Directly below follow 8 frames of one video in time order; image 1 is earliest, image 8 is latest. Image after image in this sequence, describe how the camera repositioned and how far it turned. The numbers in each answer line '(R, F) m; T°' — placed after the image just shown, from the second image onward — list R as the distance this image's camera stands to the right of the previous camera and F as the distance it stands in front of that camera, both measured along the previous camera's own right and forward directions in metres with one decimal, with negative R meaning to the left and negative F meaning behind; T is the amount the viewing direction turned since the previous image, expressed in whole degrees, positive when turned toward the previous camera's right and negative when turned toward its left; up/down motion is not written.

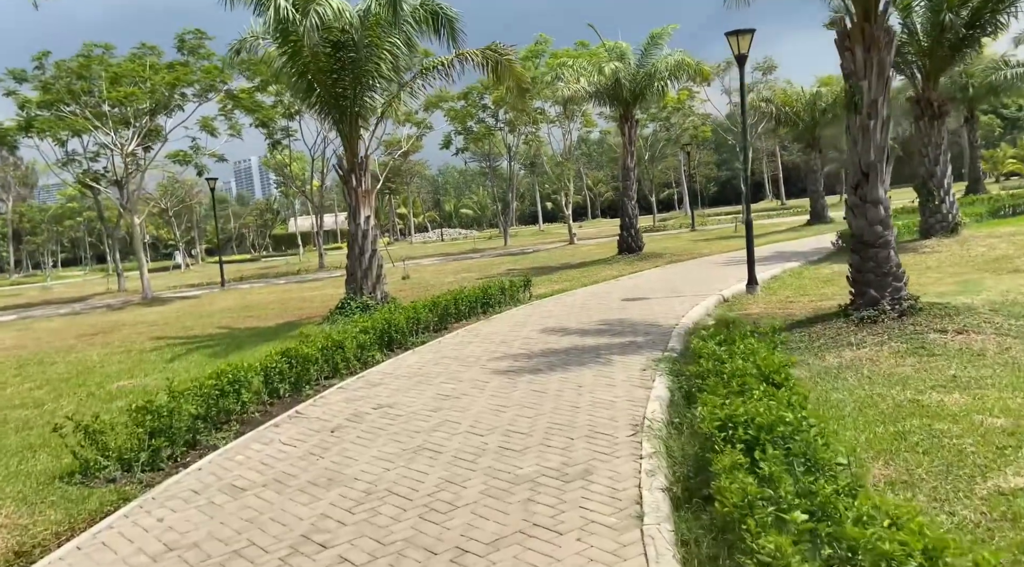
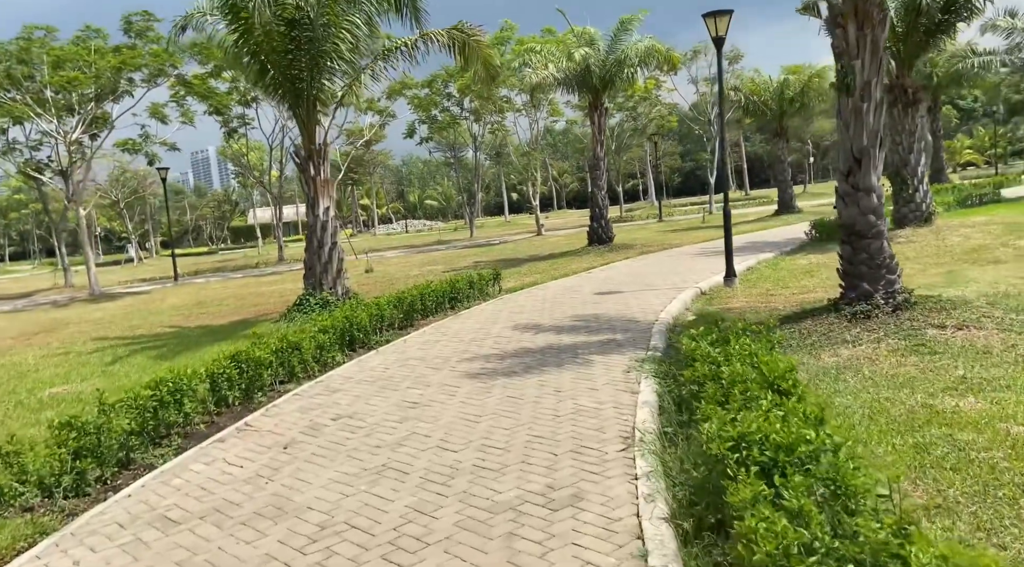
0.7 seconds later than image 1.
(-0.1, +0.6) m; +3°
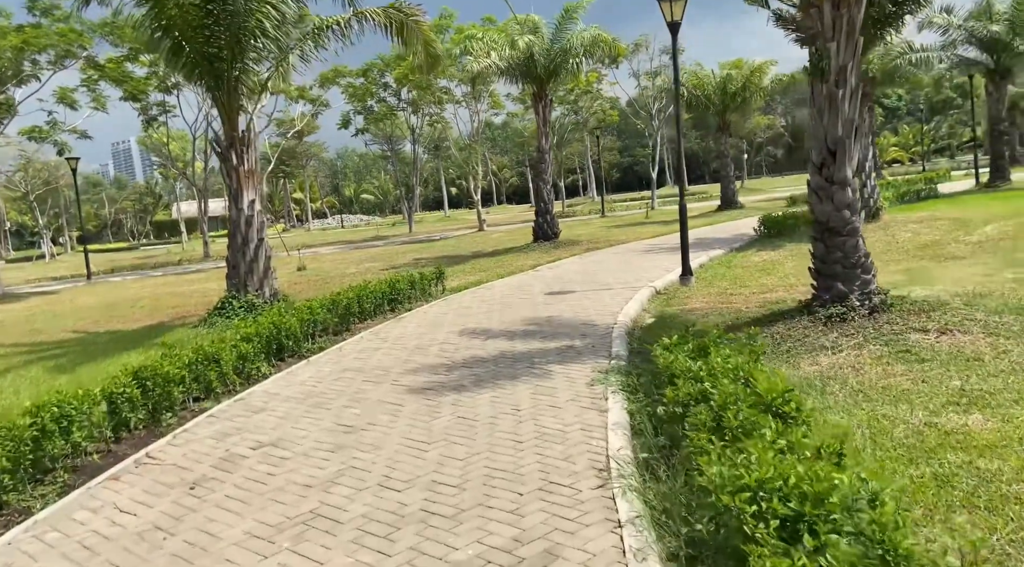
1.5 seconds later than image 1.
(-0.1, +0.8) m; +4°
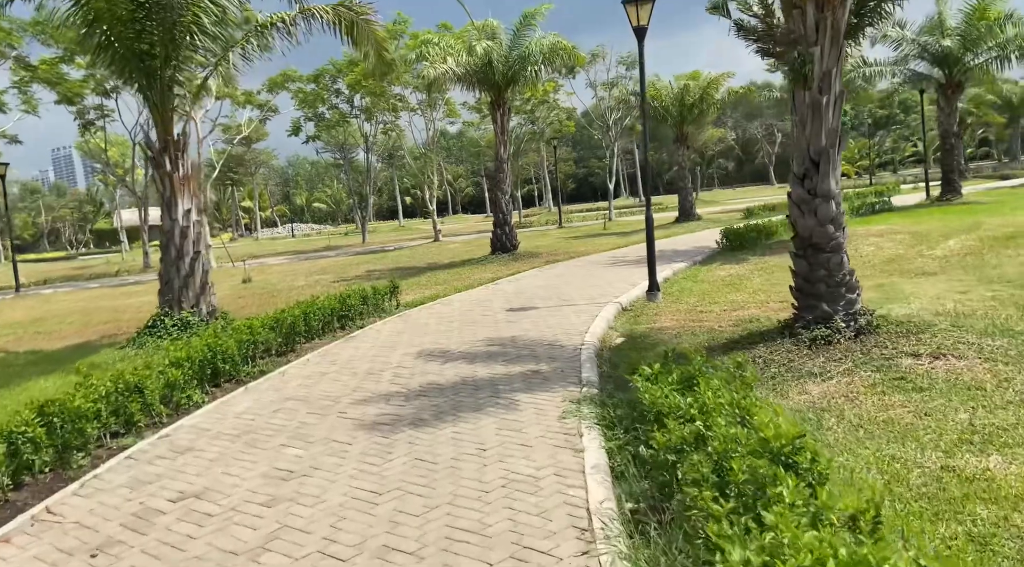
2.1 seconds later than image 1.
(-0.1, +0.7) m; +3°
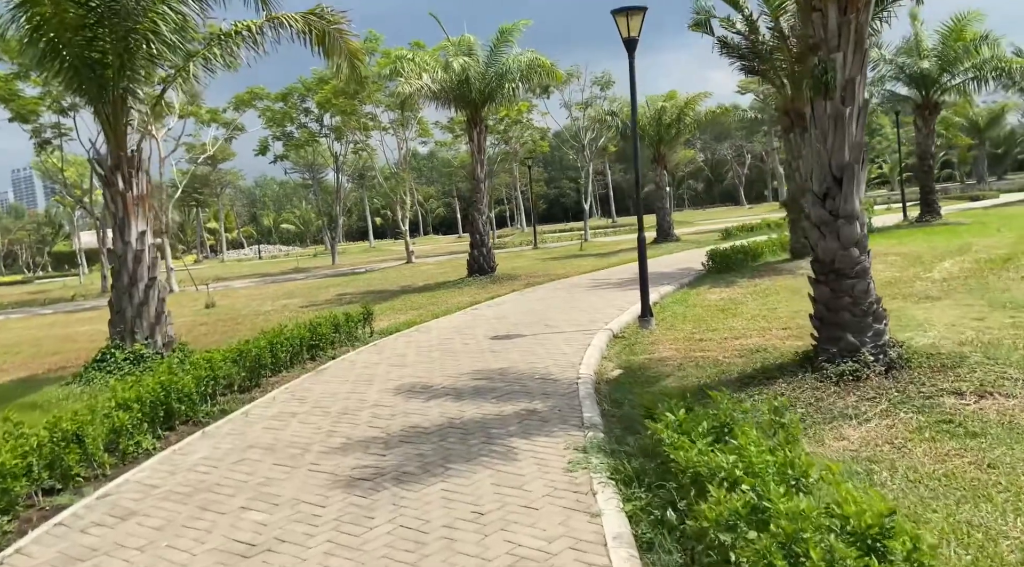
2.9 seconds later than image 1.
(-0.2, +0.7) m; +2°
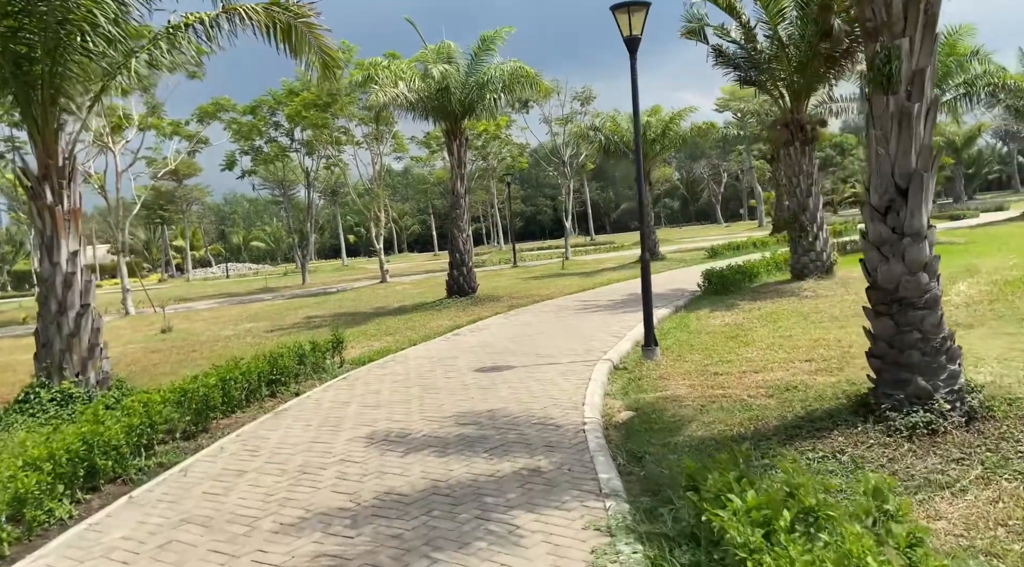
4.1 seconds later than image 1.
(-0.2, +1.2) m; +2°
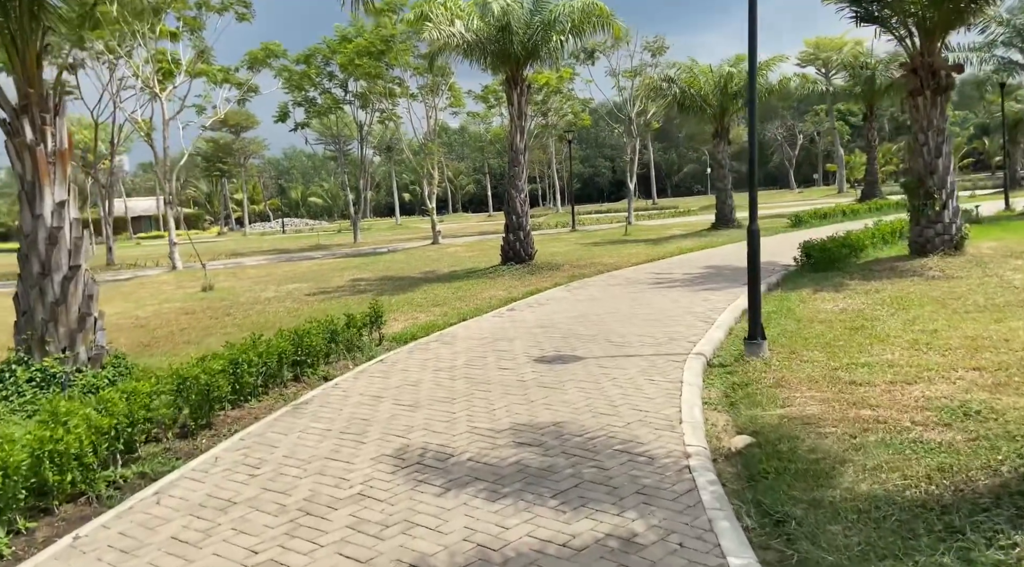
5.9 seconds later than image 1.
(-0.2, +1.8) m; -4°
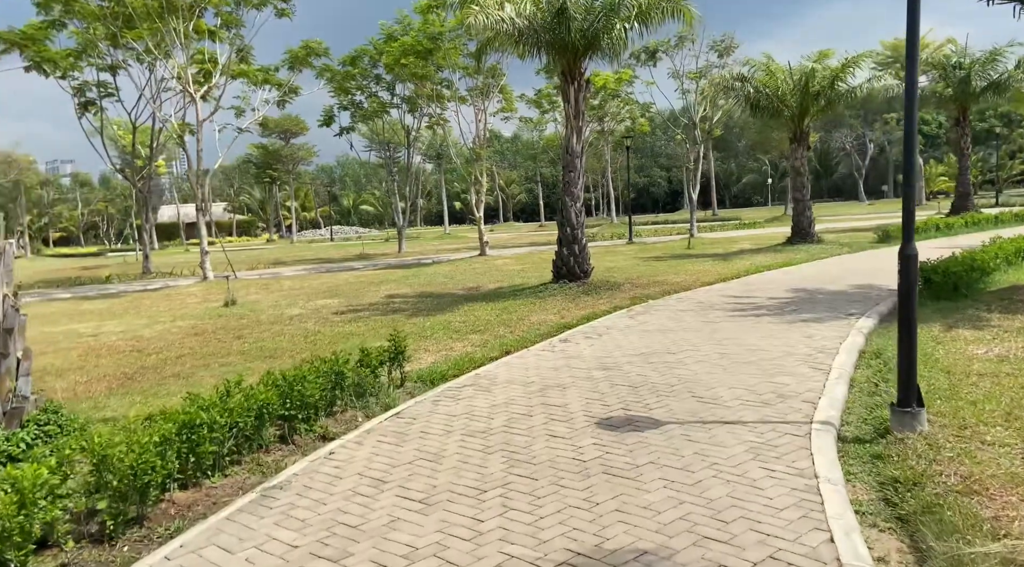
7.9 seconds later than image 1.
(0.0, +2.0) m; -4°
